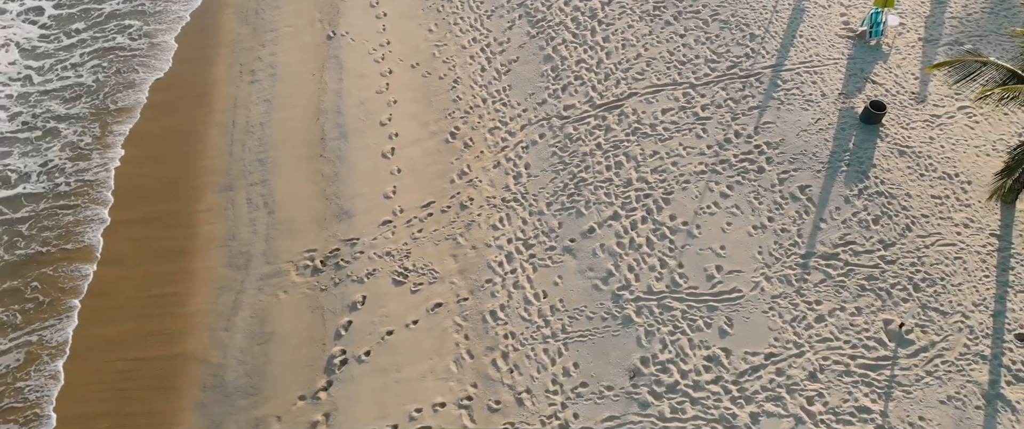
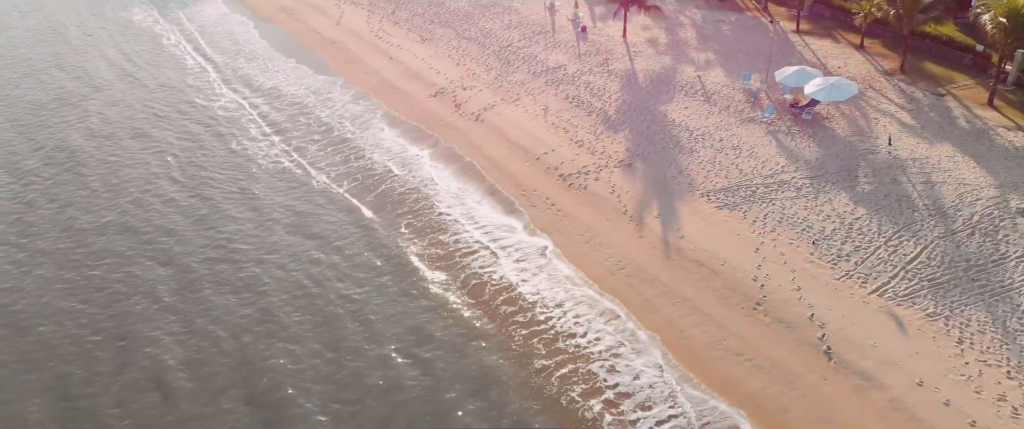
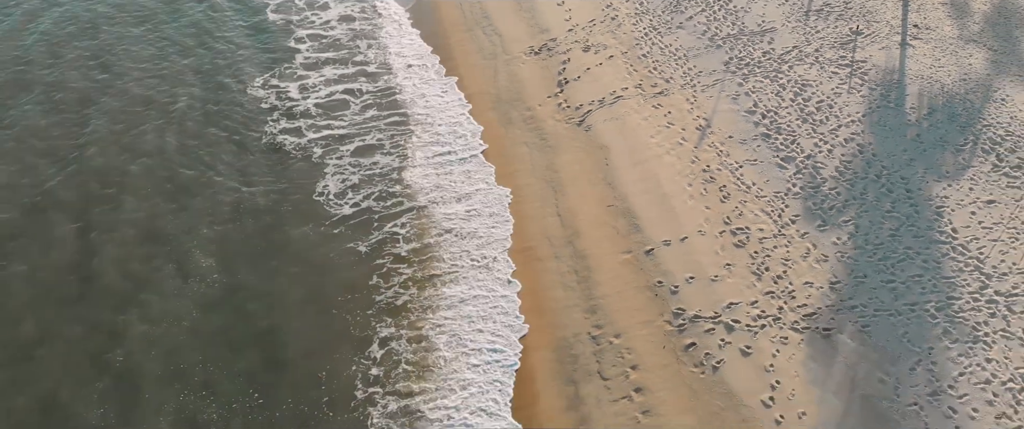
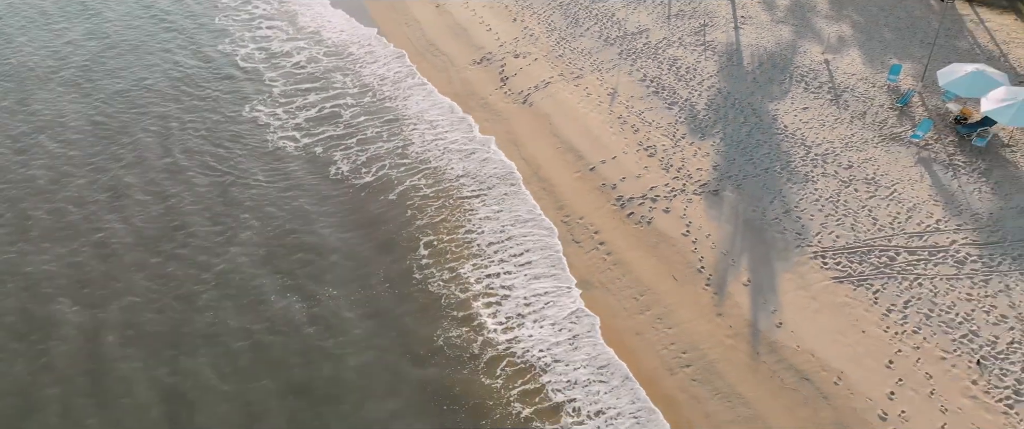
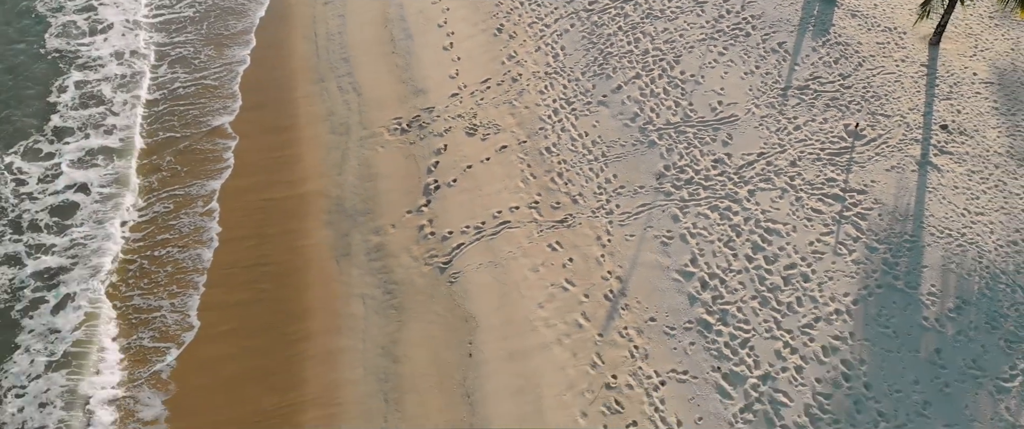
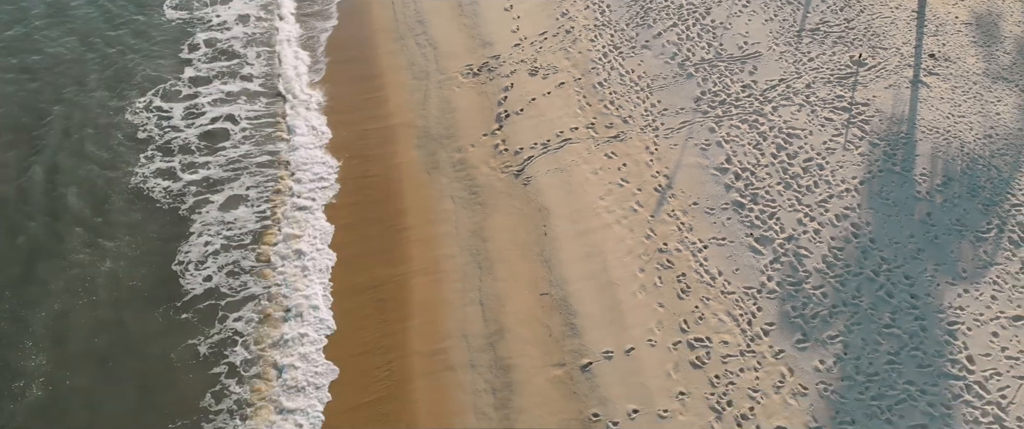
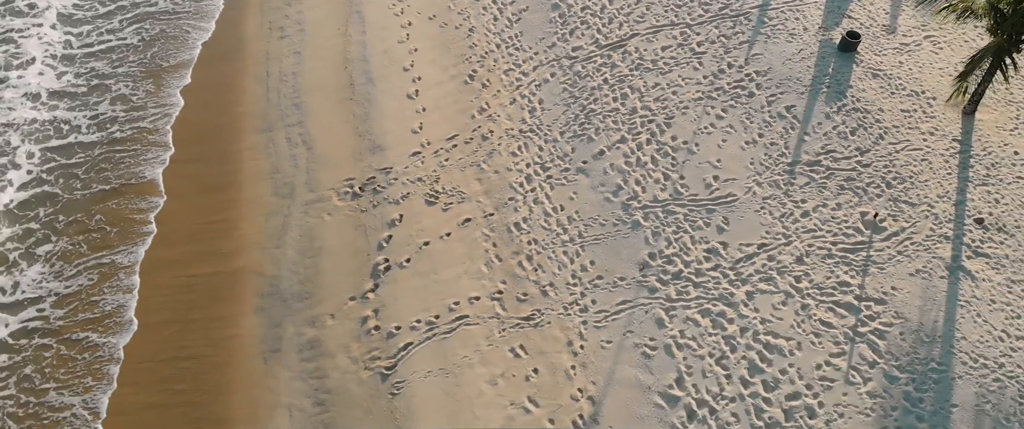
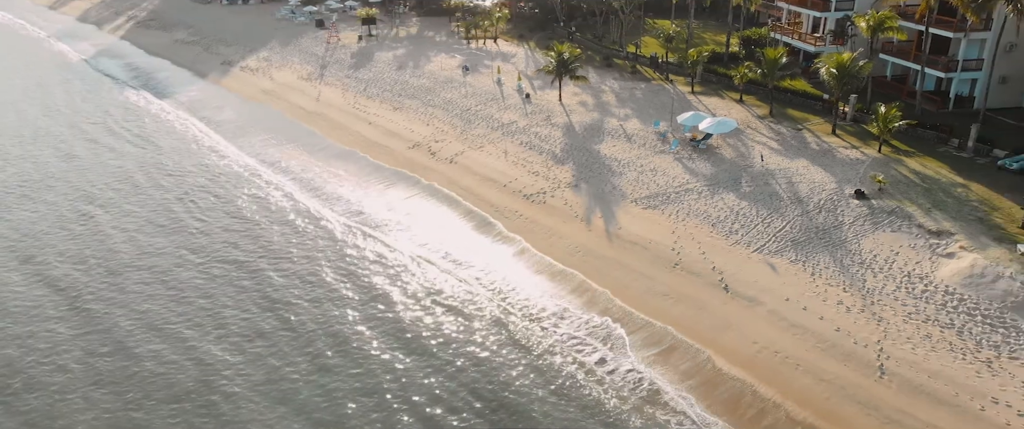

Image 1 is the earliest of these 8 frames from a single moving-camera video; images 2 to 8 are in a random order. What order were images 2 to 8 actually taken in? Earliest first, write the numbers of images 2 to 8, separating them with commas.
7, 5, 6, 3, 4, 2, 8
